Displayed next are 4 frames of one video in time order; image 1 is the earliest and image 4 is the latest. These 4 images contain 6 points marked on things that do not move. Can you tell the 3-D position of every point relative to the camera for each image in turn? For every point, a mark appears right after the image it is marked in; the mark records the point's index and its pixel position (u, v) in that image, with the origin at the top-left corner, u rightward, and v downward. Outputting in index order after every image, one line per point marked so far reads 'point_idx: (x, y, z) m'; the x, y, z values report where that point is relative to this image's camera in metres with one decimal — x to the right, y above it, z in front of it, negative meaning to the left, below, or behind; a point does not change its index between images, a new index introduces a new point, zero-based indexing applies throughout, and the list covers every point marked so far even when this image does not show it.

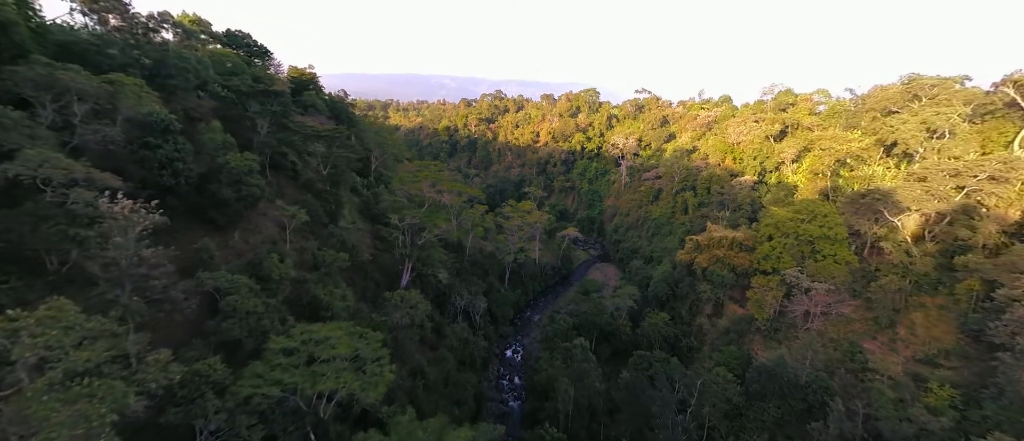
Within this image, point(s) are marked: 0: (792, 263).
0: (+12.4, -1.9, +18.3) m
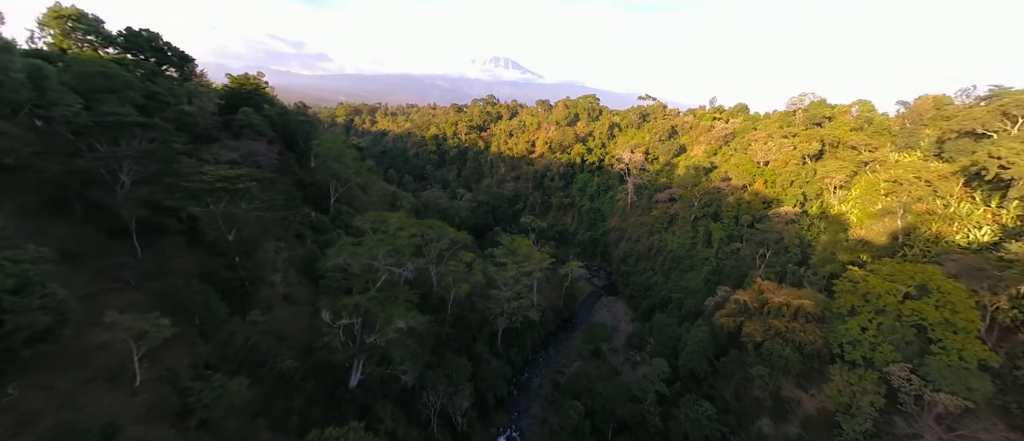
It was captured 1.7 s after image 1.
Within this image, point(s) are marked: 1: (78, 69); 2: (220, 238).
0: (+12.1, -4.3, +13.2) m
1: (-13.6, +4.7, +13.1) m
2: (-8.9, -0.5, +12.7) m
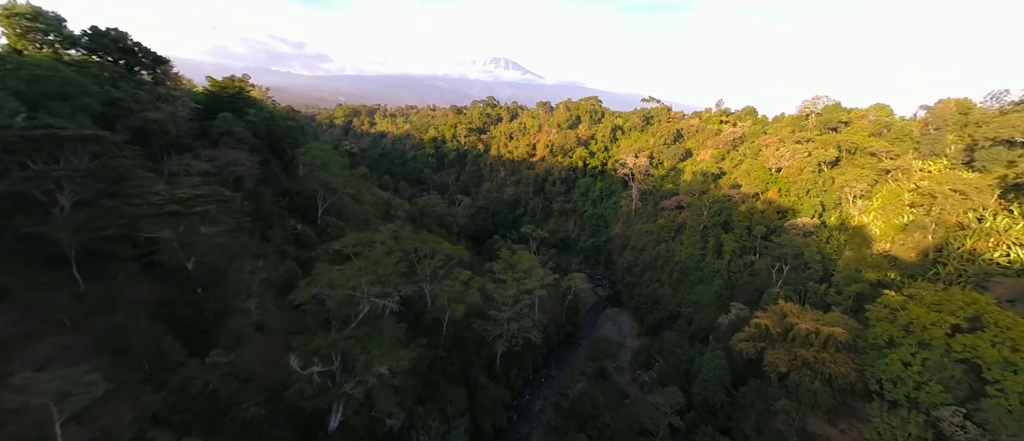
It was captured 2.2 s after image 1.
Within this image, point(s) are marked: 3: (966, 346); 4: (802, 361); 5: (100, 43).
0: (+12.1, -4.9, +11.7) m
1: (-13.6, +4.1, +11.6) m
2: (-8.9, -1.1, +11.2) m
3: (+12.9, -3.5, +11.8) m
4: (+10.2, -4.9, +14.6) m
5: (-15.6, +6.7, +15.7) m
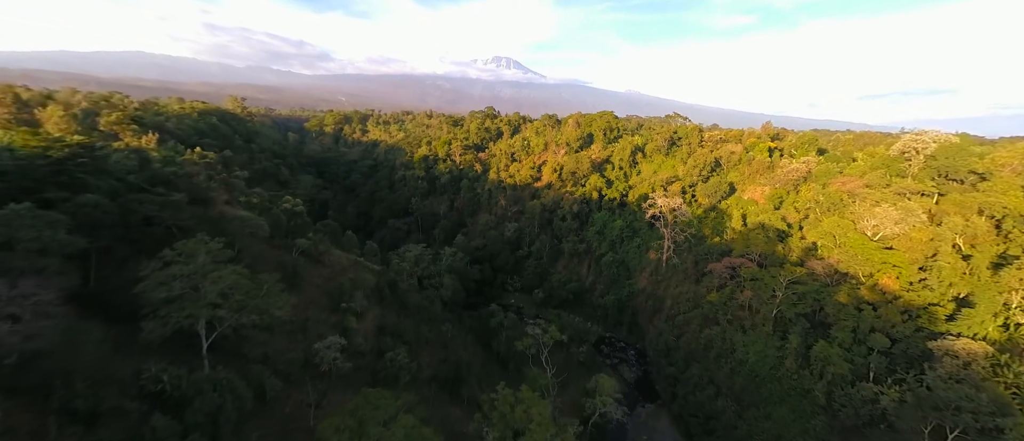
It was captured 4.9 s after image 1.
0: (+12.2, -9.5, +3.4) m
1: (-13.5, -0.5, +3.4) m
2: (-8.9, -5.7, +3.0) m
3: (+12.9, -8.1, +3.6) m
4: (+10.2, -9.5, +6.4) m
5: (-15.5, +2.1, +7.5) m
